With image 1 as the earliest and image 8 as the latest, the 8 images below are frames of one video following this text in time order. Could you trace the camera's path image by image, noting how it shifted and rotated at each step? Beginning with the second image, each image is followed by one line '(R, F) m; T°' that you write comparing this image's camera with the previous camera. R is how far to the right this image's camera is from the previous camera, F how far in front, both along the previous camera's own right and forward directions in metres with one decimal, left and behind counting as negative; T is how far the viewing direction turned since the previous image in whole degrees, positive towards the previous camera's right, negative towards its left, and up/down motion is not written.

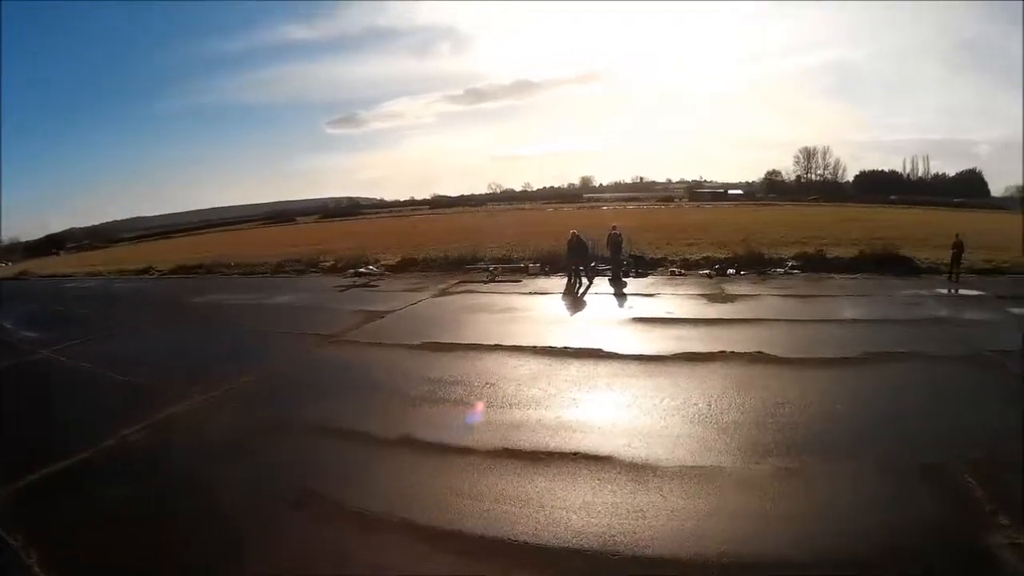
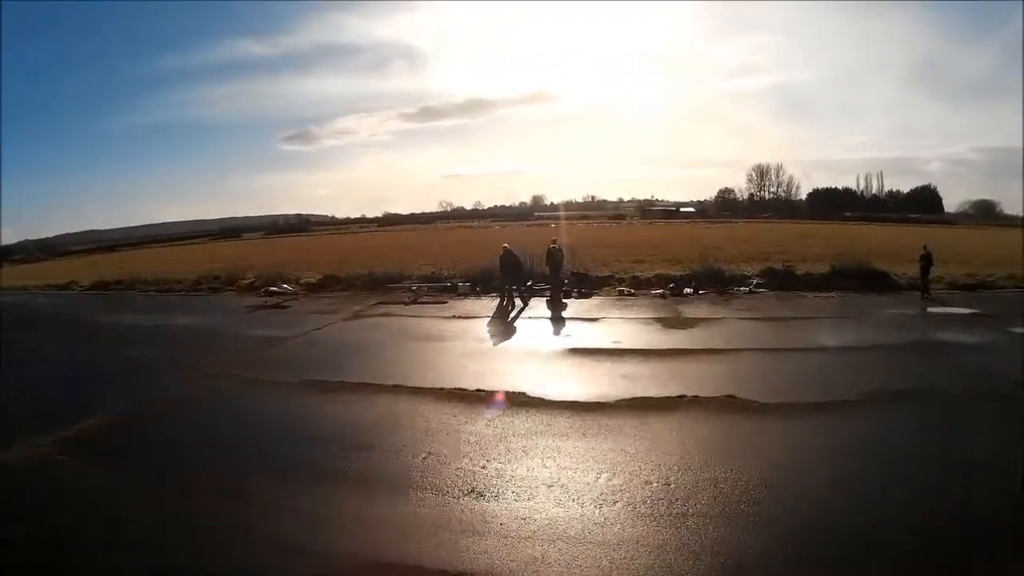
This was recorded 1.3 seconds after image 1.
(+0.9, +3.1) m; +4°
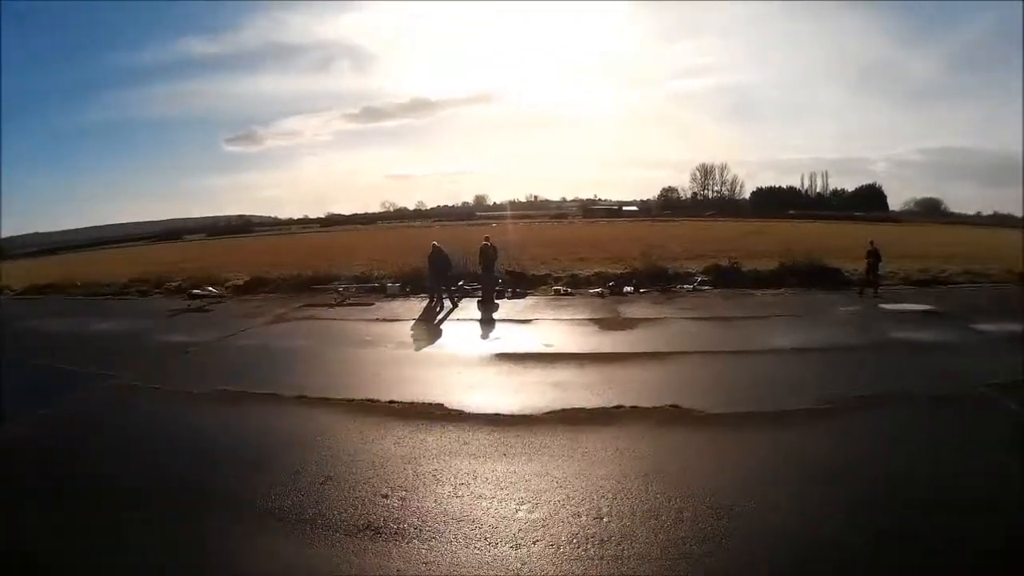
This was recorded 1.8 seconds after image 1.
(+0.4, +1.1) m; +5°
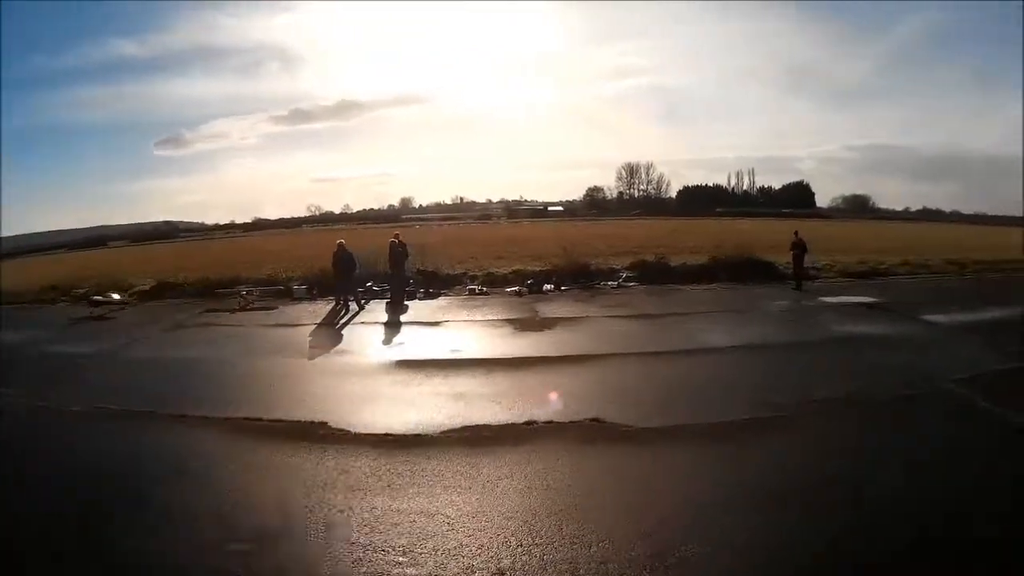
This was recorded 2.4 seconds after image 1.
(+0.4, +1.2) m; +6°
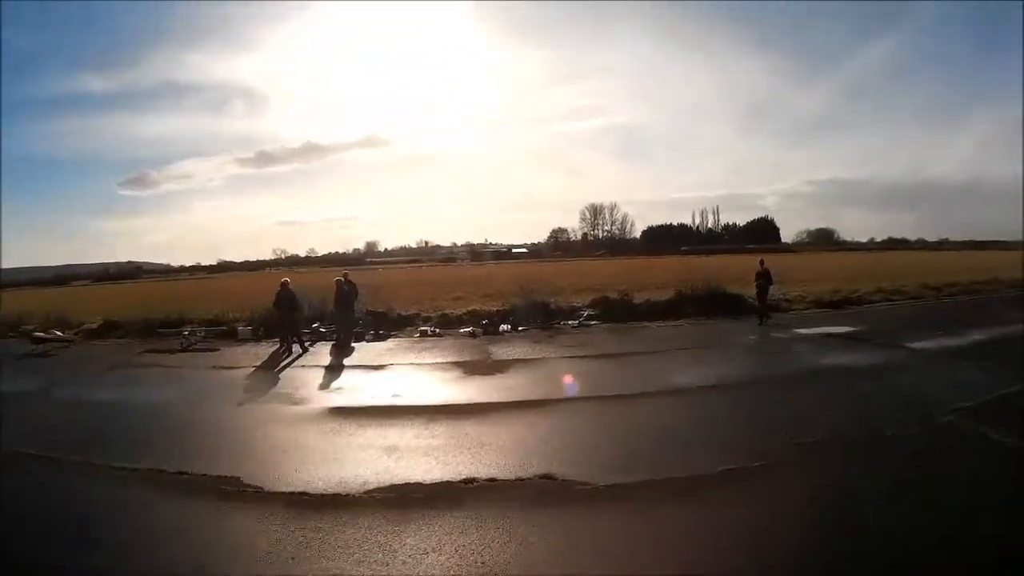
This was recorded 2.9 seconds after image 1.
(+0.3, +0.8) m; +3°
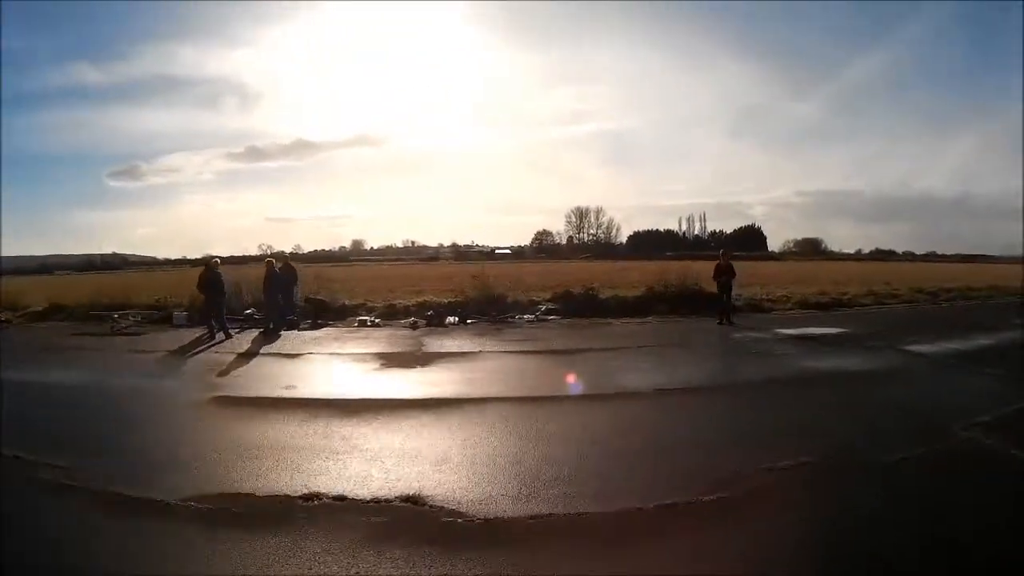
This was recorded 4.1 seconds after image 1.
(+0.6, +1.3) m; +1°
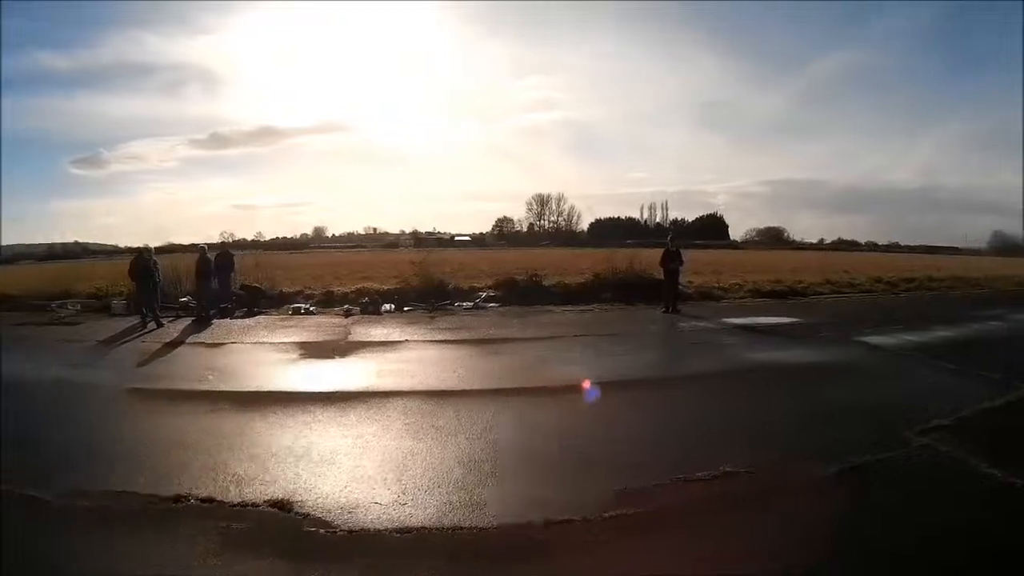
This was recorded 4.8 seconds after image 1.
(+0.3, +0.5) m; +3°
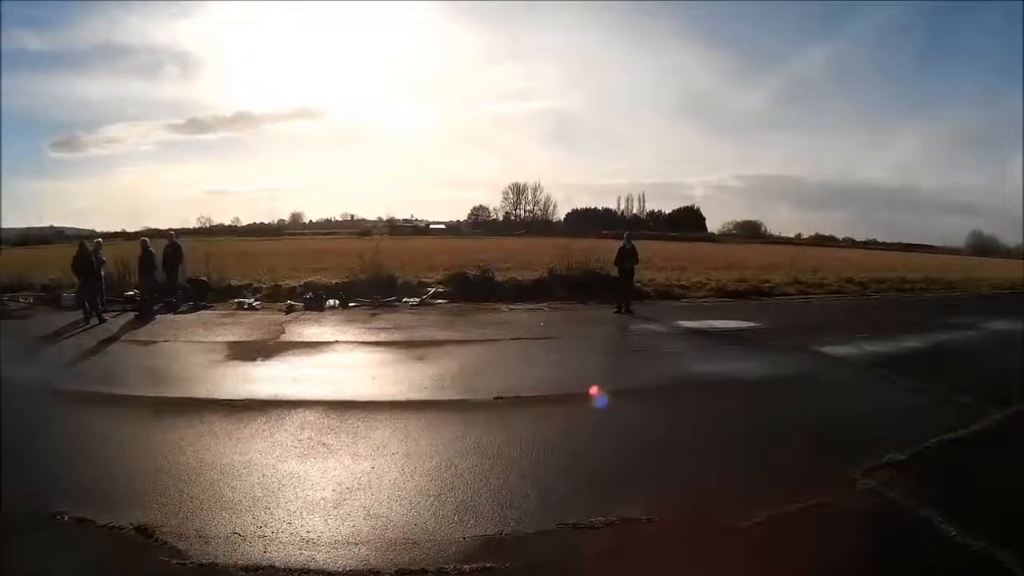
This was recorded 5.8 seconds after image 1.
(+0.4, +0.4) m; +1°
